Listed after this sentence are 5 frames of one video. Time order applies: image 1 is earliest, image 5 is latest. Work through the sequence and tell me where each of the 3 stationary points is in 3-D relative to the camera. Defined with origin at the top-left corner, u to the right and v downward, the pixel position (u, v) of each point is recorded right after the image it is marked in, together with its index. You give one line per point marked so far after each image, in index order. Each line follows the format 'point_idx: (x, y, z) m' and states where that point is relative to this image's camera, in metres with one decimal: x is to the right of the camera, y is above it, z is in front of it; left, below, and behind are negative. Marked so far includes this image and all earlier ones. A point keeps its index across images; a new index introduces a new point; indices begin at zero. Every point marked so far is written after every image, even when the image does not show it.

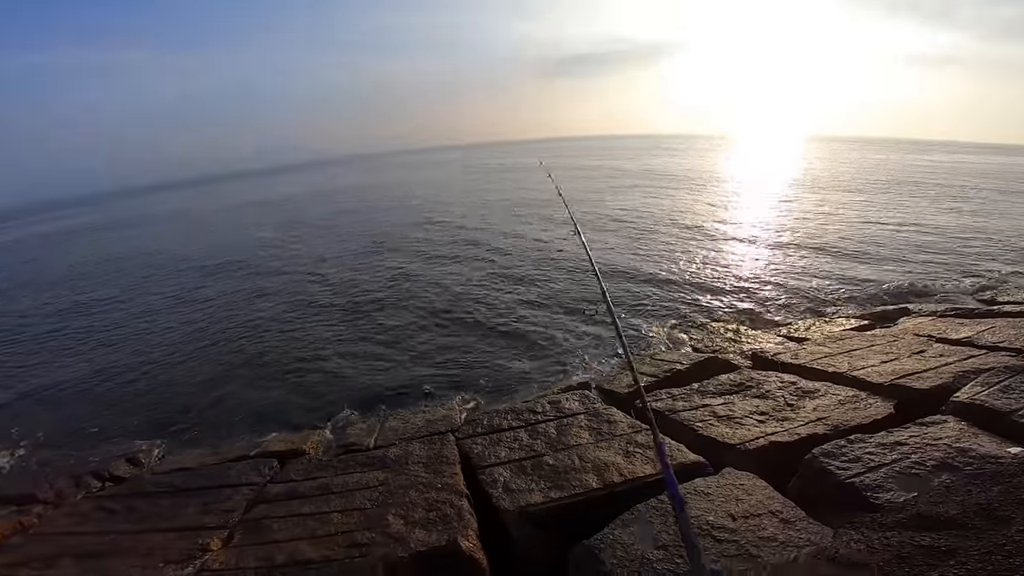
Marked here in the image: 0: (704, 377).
0: (+3.2, -1.5, +8.5) m
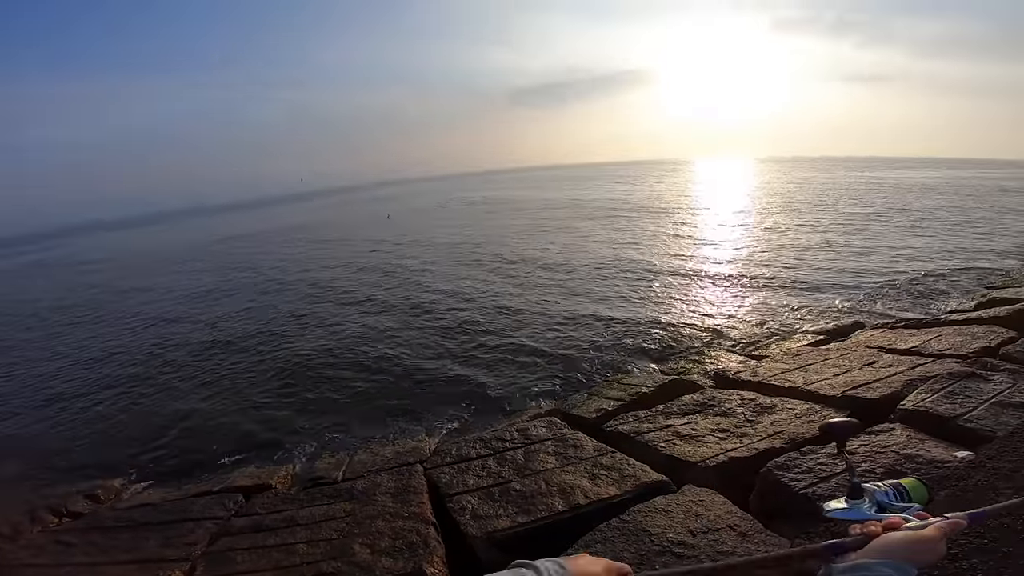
0: (+2.7, -1.9, +8.7) m
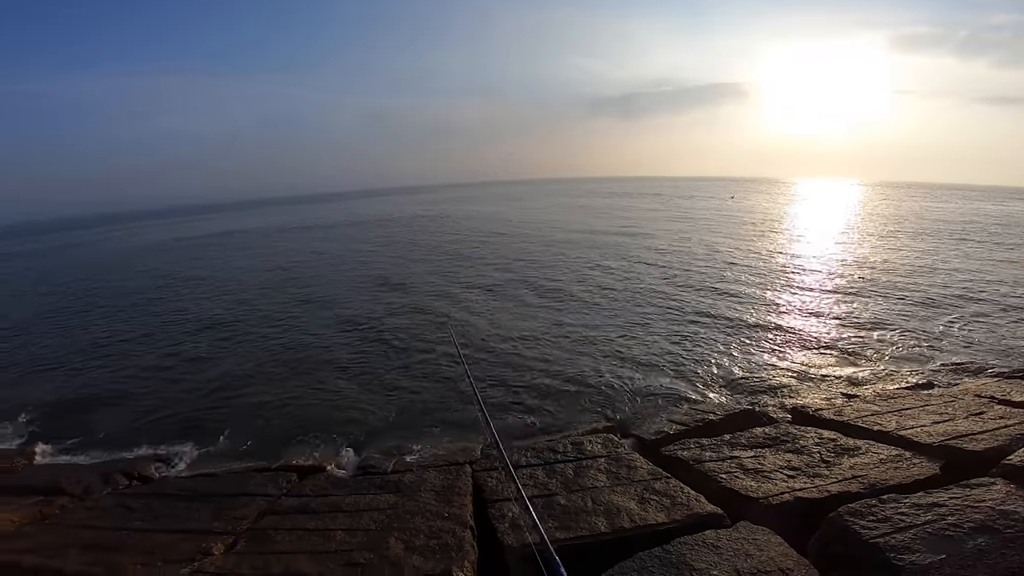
0: (+3.6, -2.2, +8.2) m
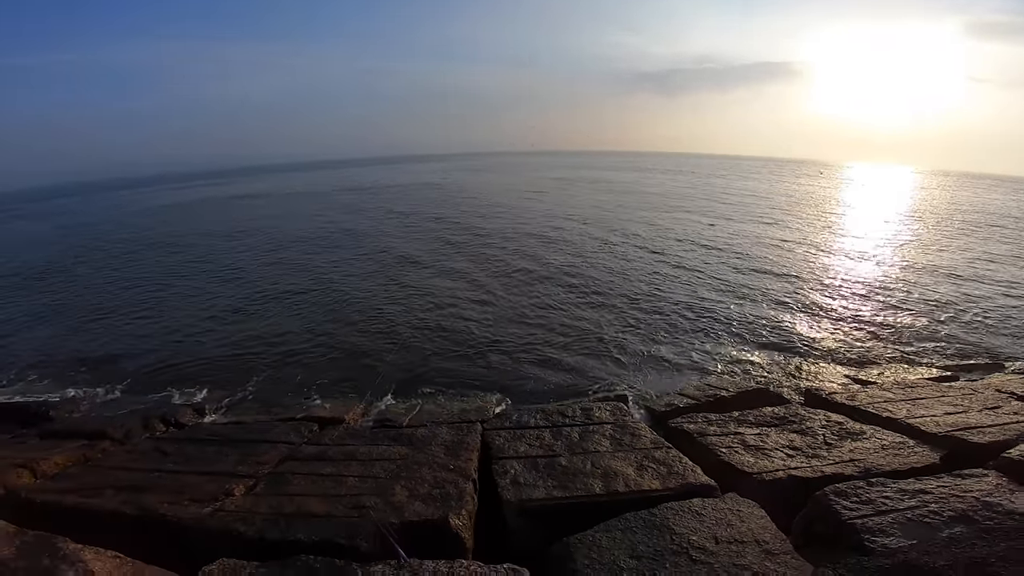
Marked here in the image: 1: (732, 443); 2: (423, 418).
0: (+3.8, -1.9, +8.3) m
1: (+3.0, -2.1, +6.9) m
2: (-1.2, -1.8, +7.0) m
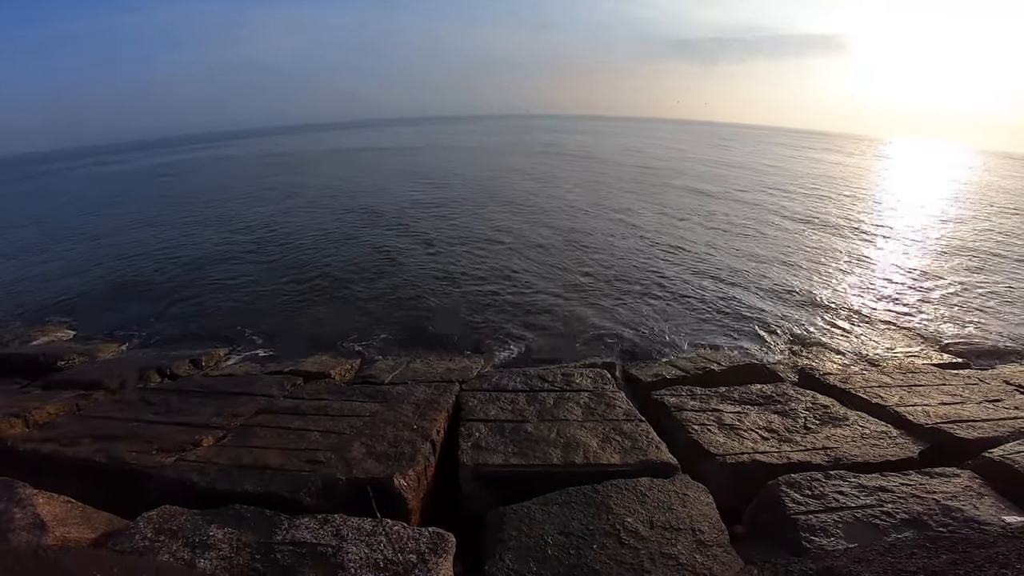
0: (+3.6, -1.5, +8.2) m
1: (+2.6, -1.9, +7.0) m
2: (-1.5, -1.3, +7.5) m
